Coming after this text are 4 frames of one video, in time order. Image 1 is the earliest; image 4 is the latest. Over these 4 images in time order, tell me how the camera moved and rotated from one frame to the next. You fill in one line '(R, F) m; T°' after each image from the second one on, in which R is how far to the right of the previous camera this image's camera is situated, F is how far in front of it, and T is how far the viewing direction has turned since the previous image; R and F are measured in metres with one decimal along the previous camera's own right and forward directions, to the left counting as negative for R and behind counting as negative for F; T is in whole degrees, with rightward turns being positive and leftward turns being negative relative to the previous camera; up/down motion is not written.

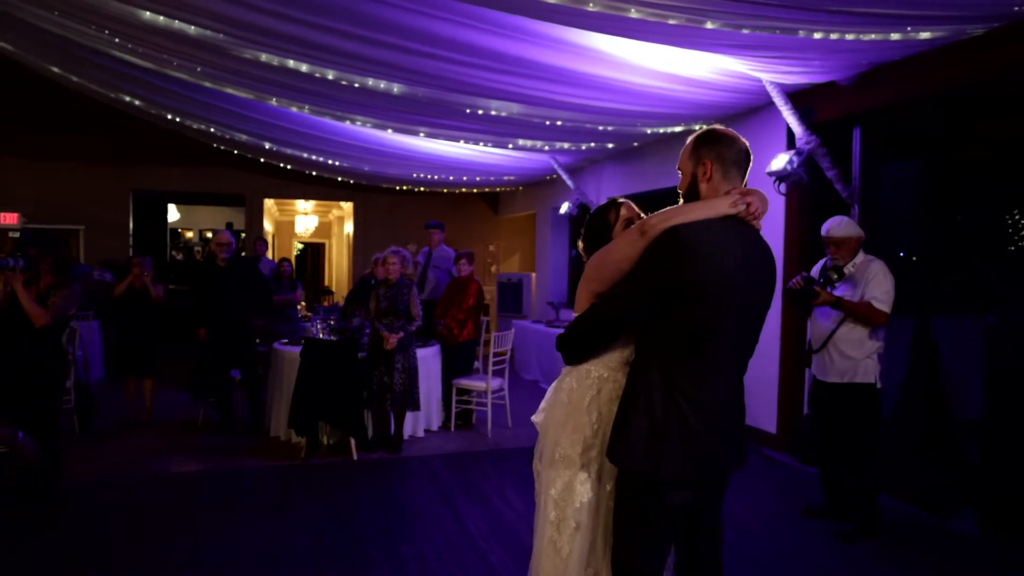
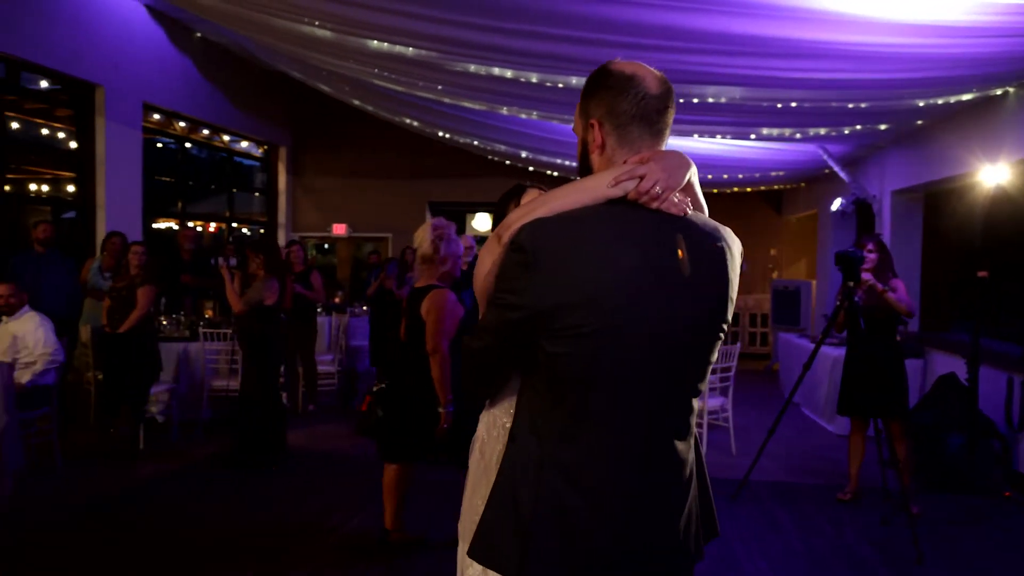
(+0.7, +0.5) m; -26°
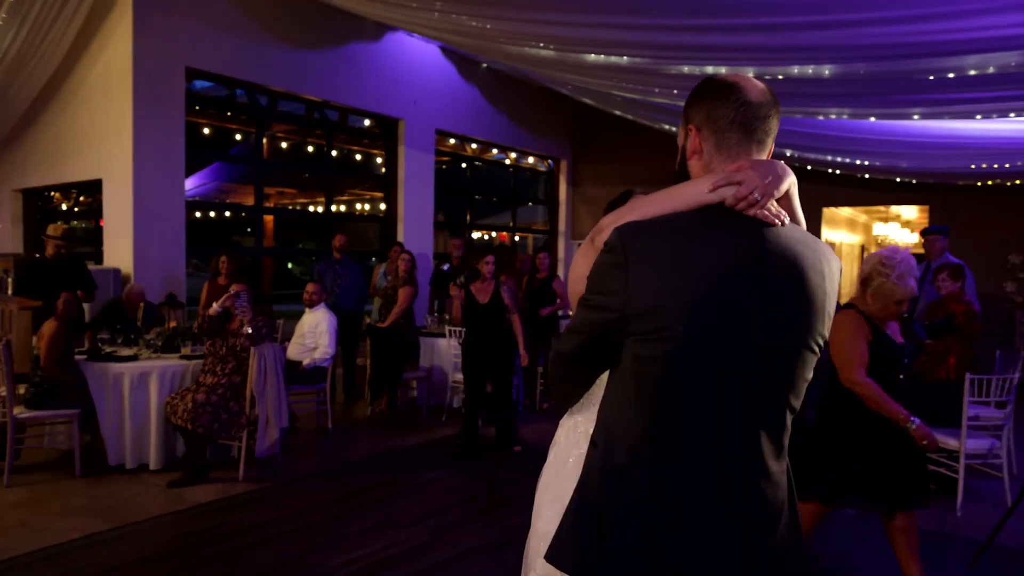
(+0.8, +0.1) m; -26°
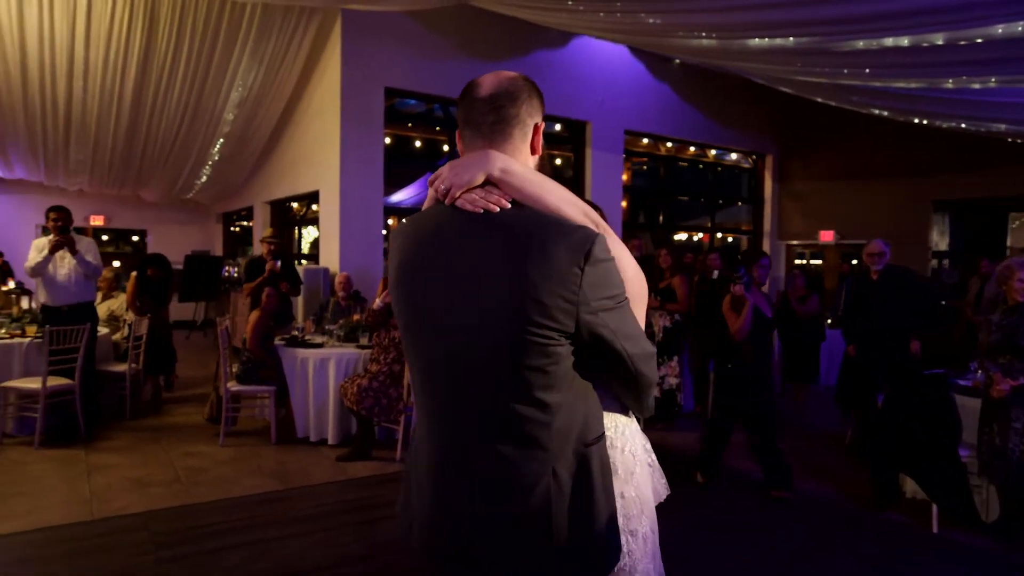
(+0.5, +0.1) m; -19°
